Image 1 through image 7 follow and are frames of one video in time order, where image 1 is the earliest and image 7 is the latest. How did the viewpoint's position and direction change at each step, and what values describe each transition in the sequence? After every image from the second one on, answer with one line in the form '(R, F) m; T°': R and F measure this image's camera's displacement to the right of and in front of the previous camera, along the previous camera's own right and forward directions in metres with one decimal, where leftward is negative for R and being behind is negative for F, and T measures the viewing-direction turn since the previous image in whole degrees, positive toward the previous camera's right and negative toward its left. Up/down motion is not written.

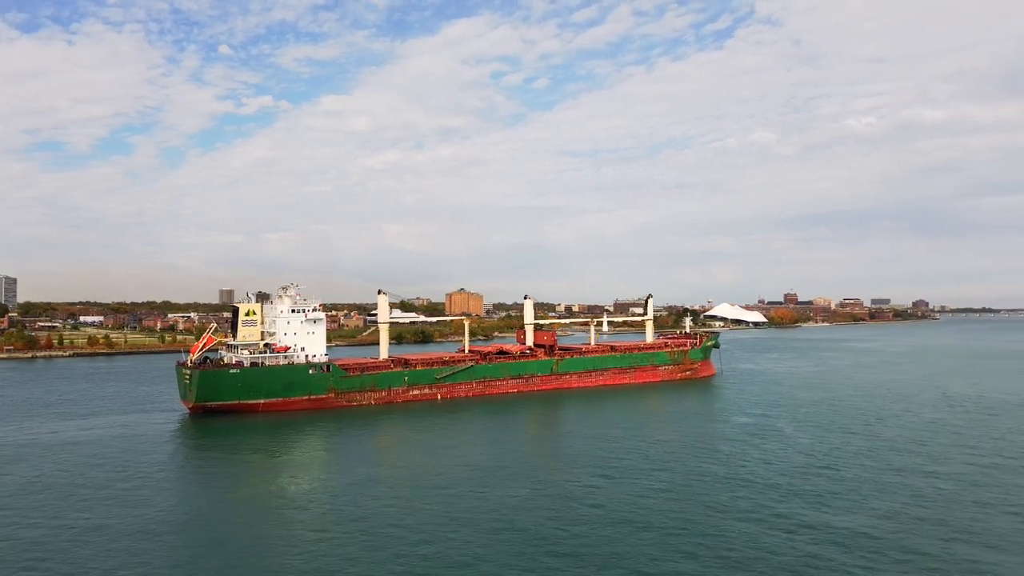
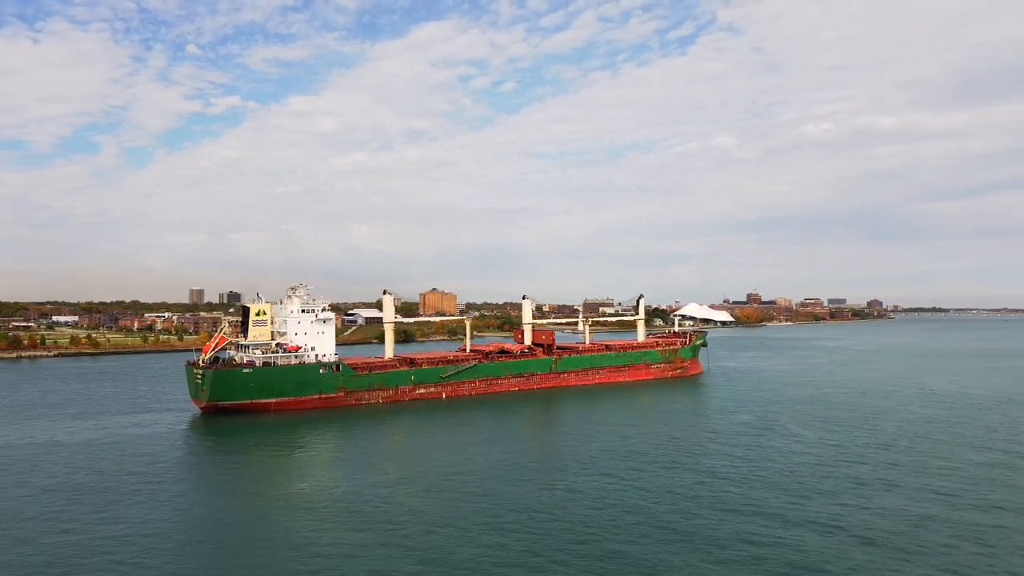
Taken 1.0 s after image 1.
(-1.3, -1.3) m; +3°
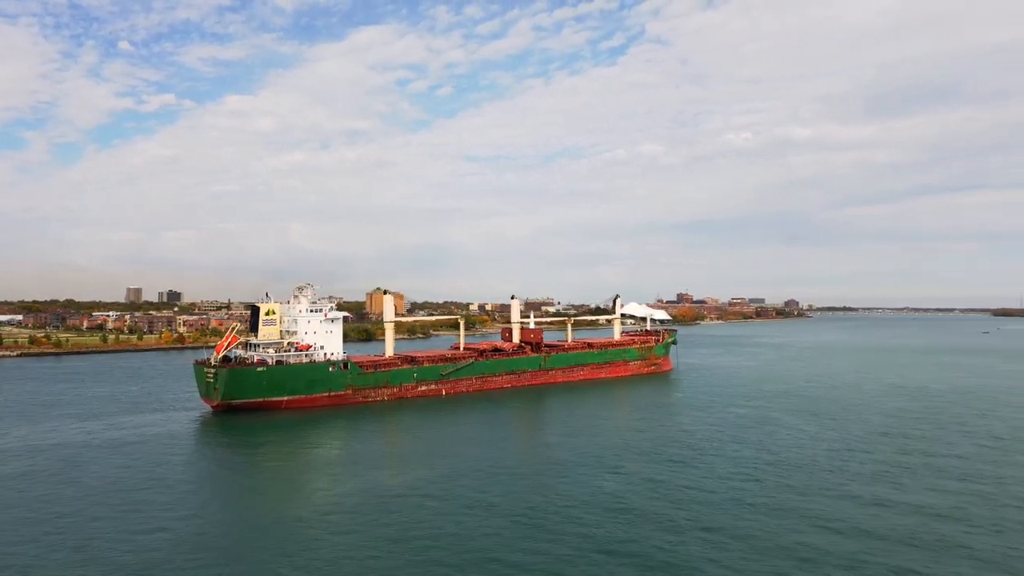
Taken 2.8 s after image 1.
(-2.6, -1.9) m; +6°
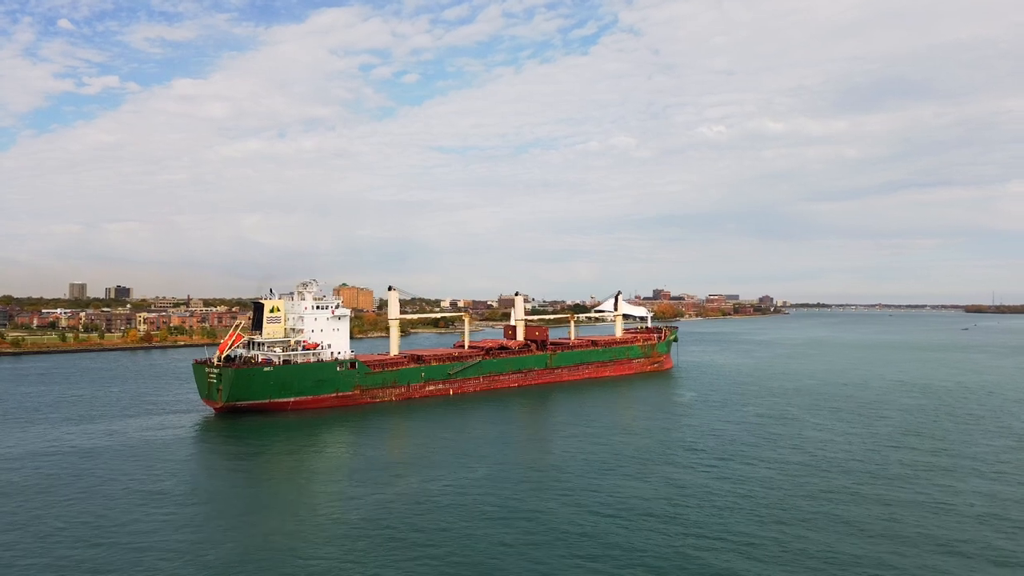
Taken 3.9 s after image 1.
(-2.5, +0.4) m; +5°
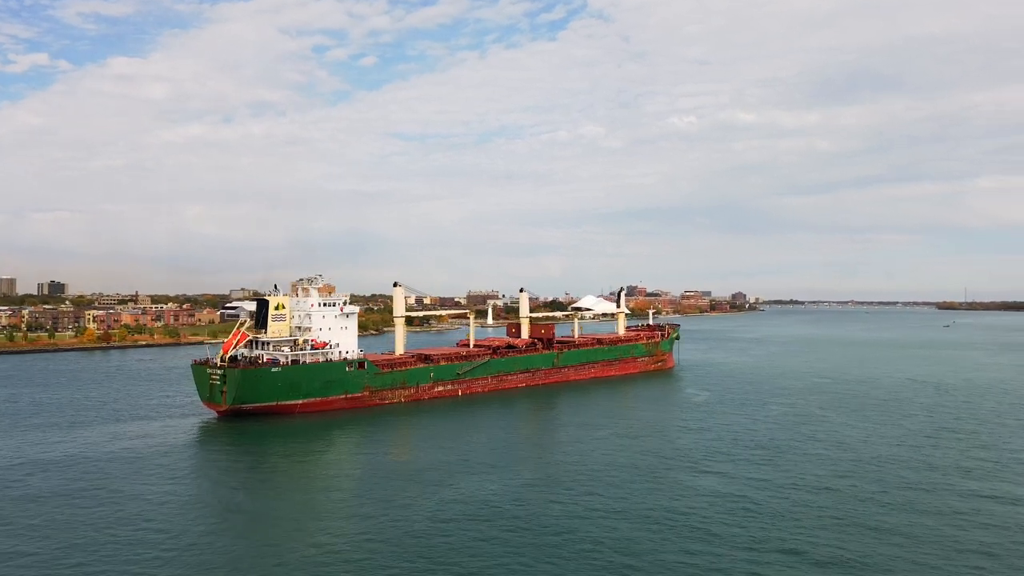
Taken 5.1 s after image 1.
(-2.7, +0.8) m; +5°
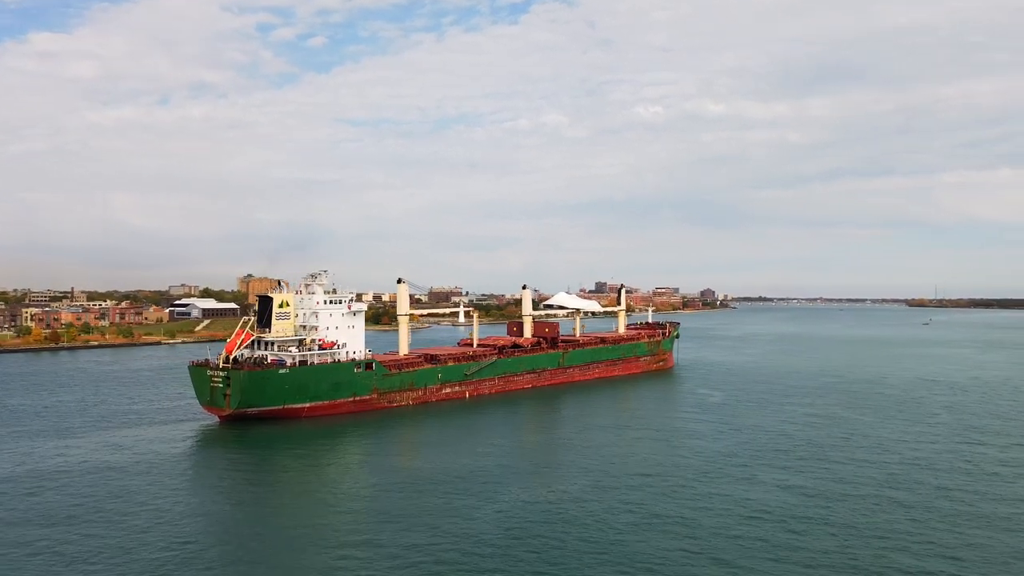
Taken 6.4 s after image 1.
(-2.7, +1.1) m; +5°
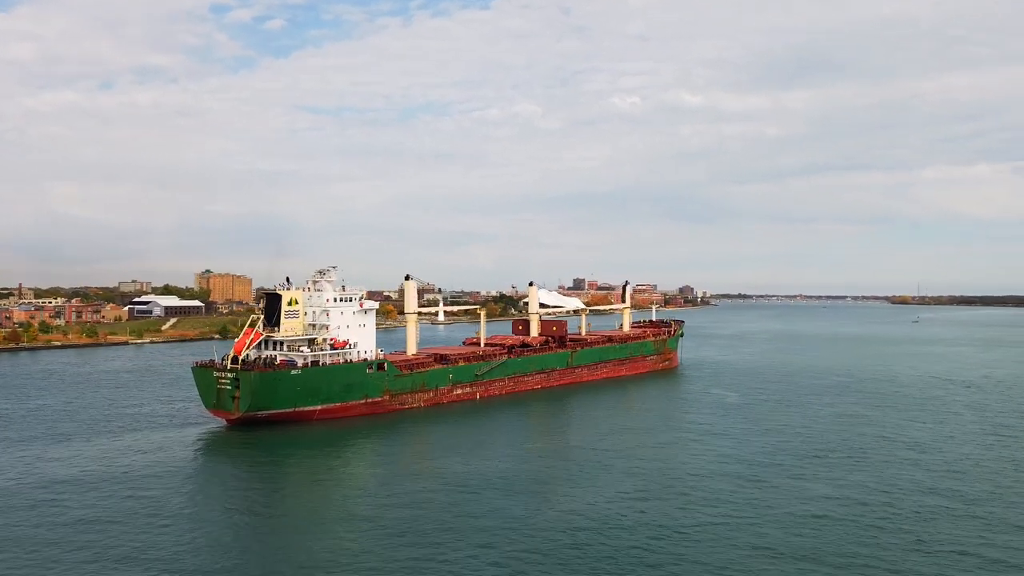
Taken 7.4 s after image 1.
(-2.0, +1.0) m; +4°
